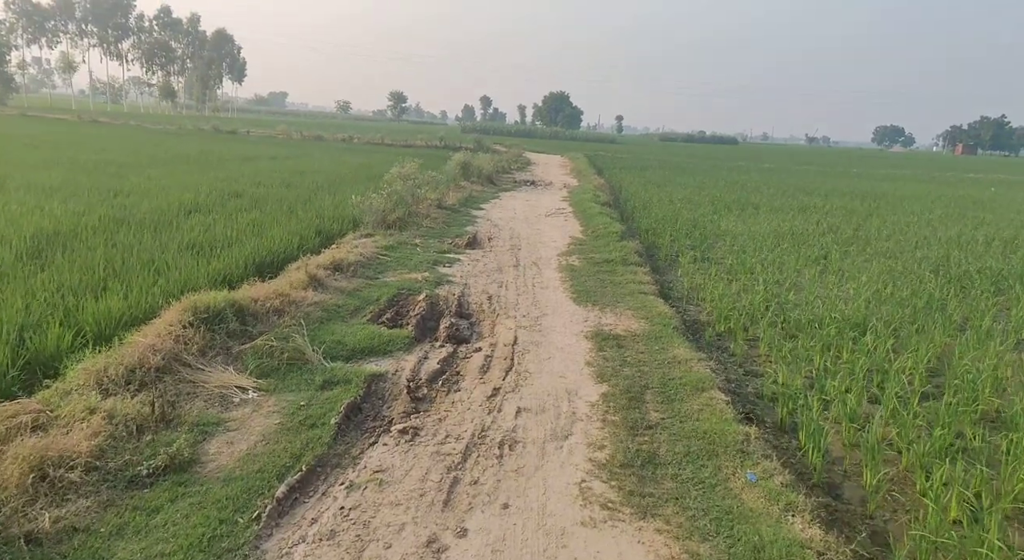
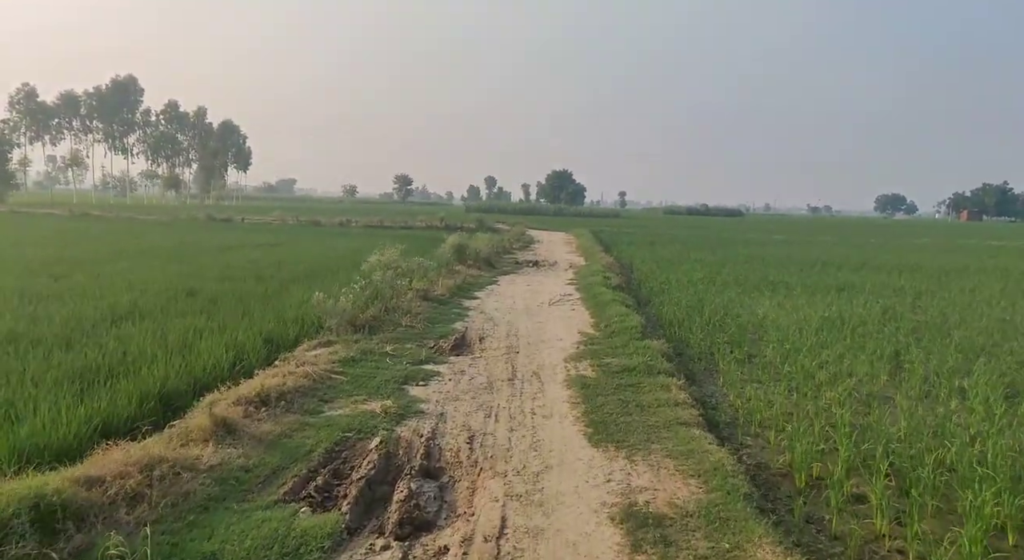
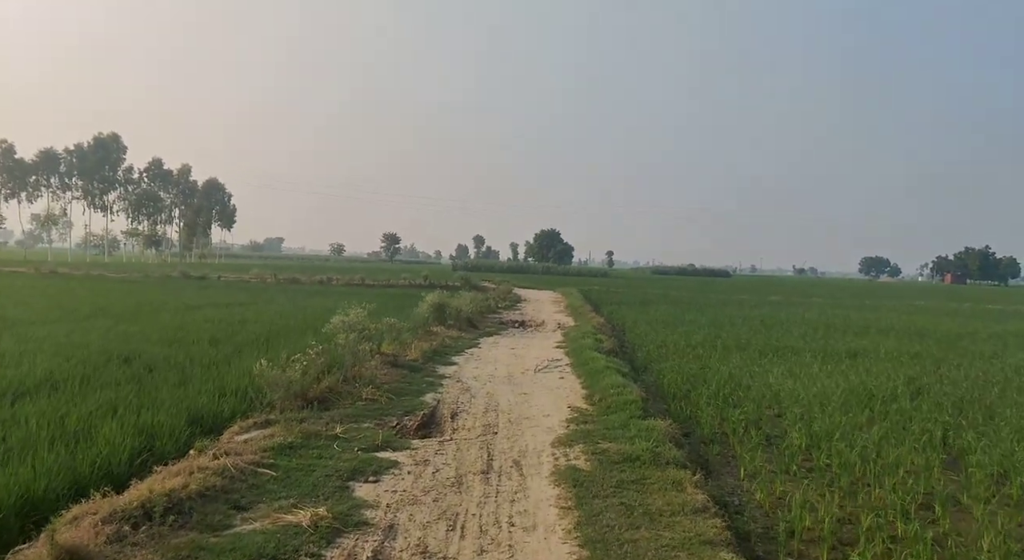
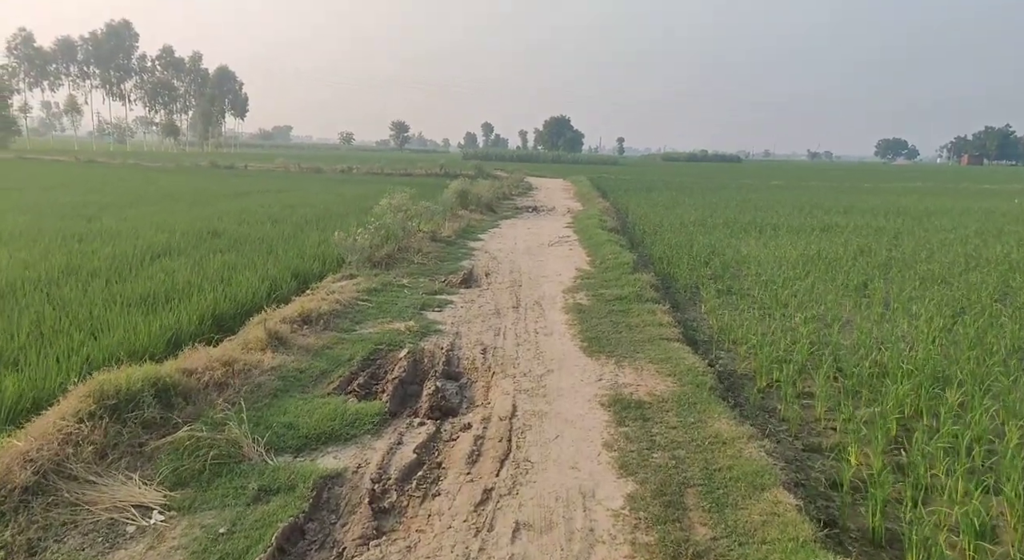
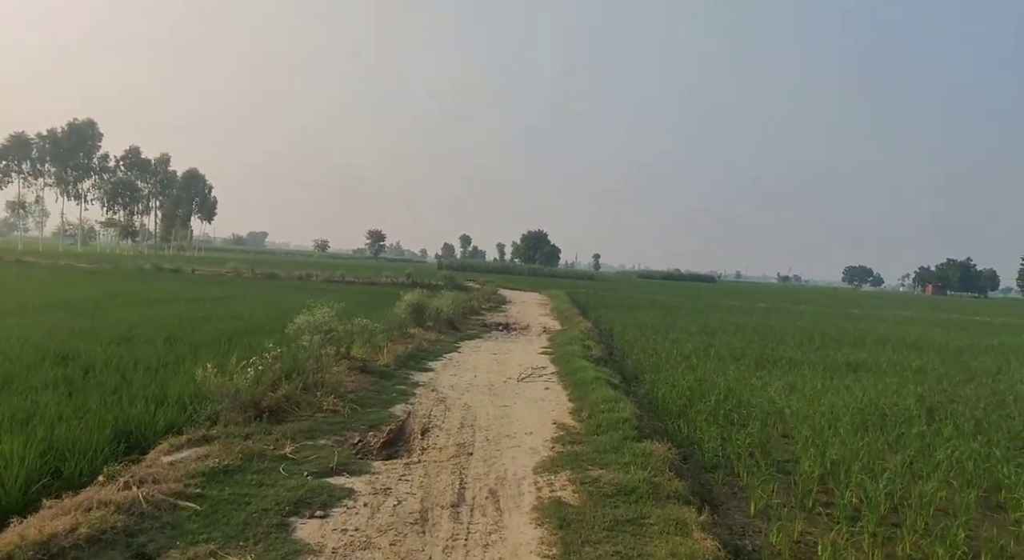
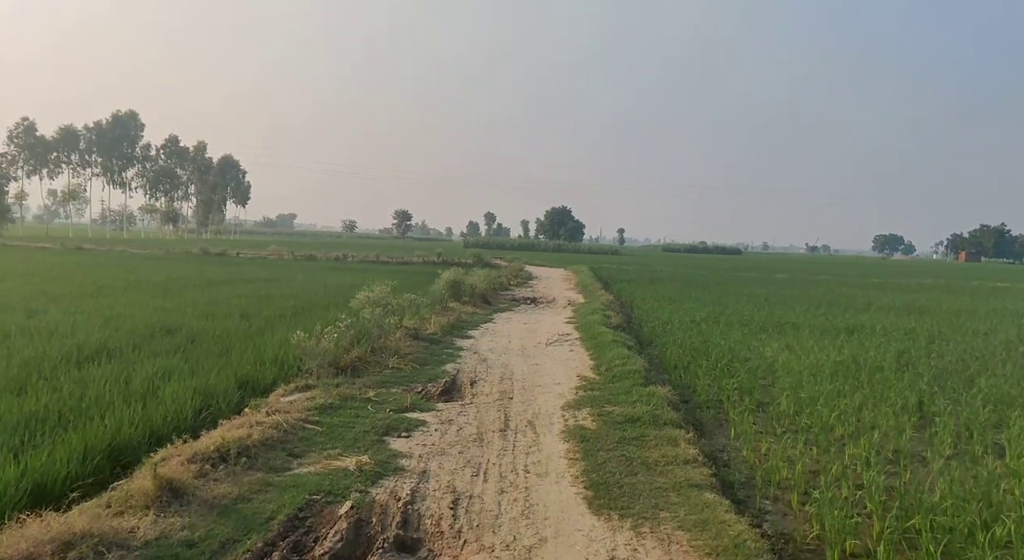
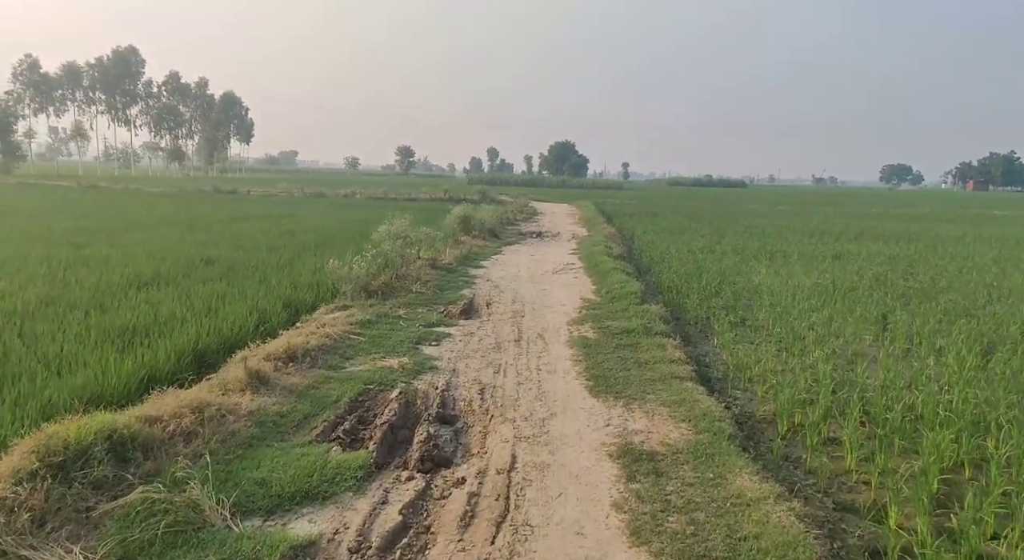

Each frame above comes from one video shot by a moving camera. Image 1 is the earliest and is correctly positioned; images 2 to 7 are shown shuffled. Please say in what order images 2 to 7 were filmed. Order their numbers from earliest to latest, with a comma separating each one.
4, 7, 2, 6, 3, 5
